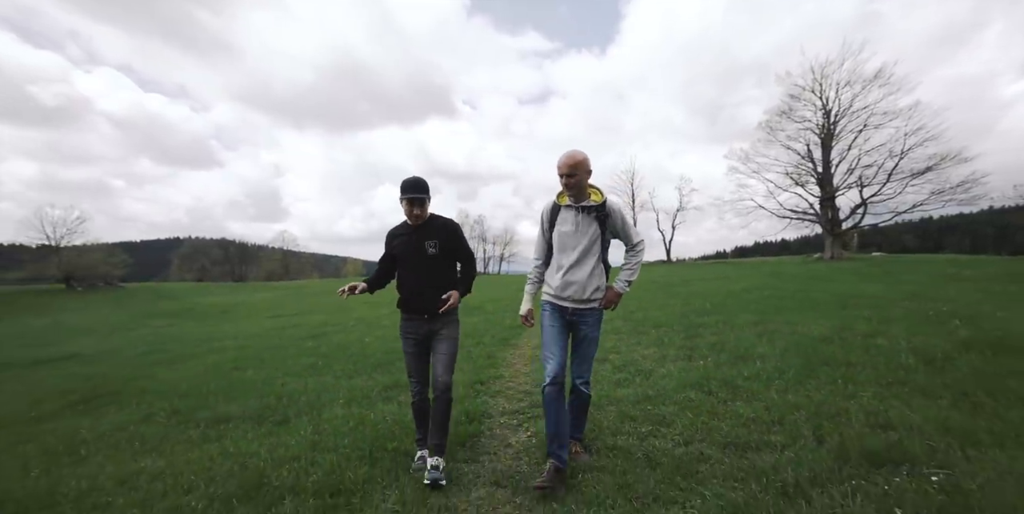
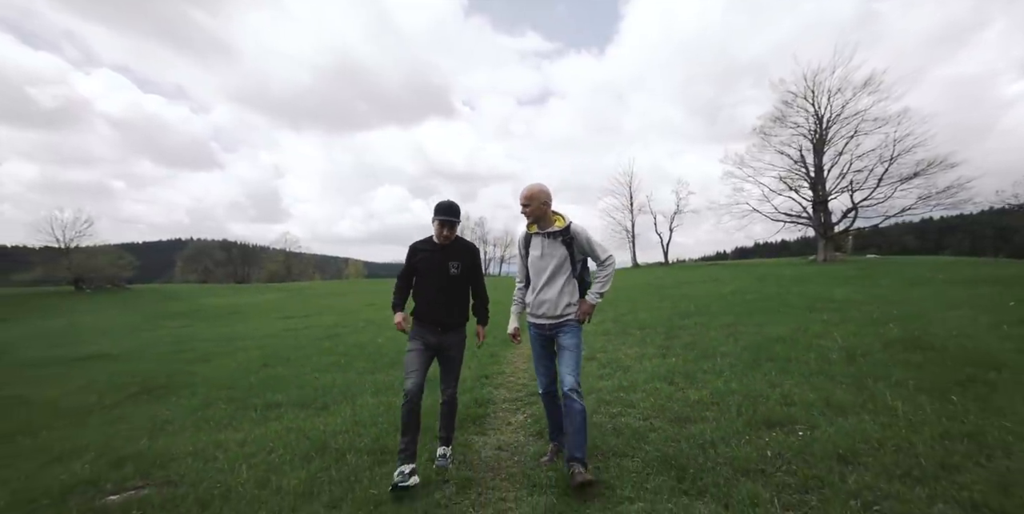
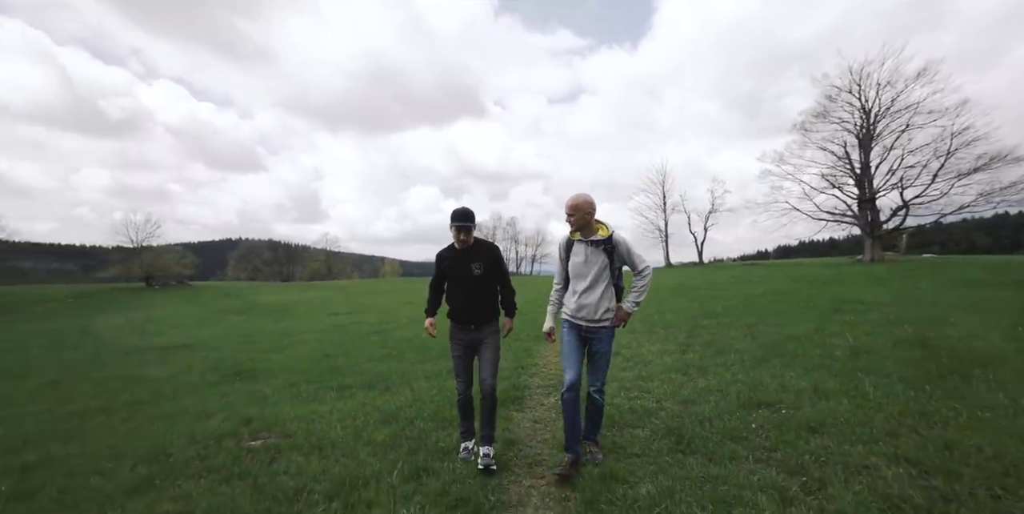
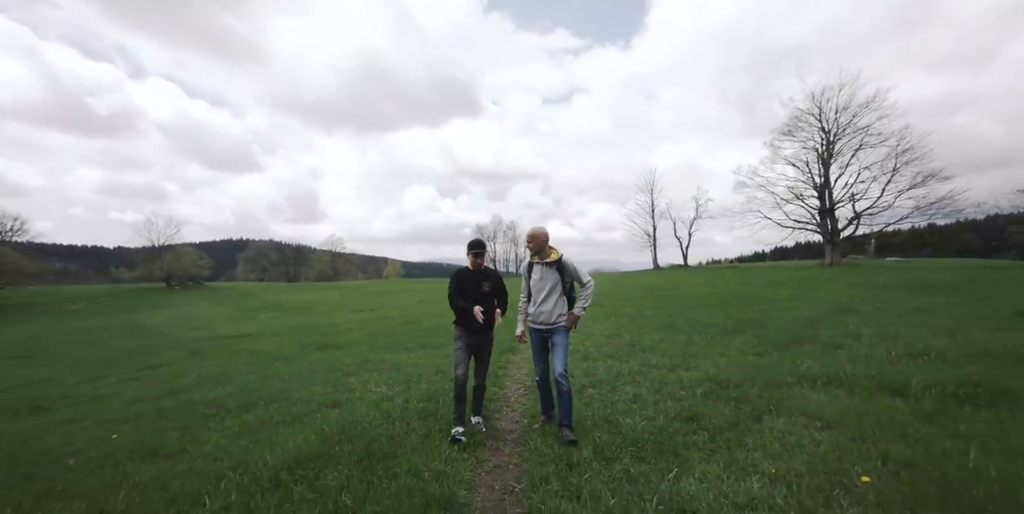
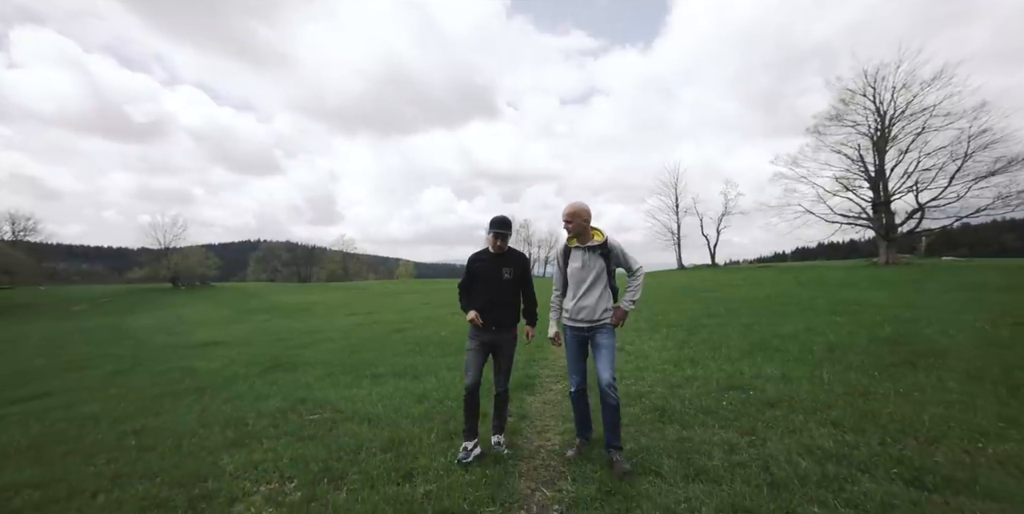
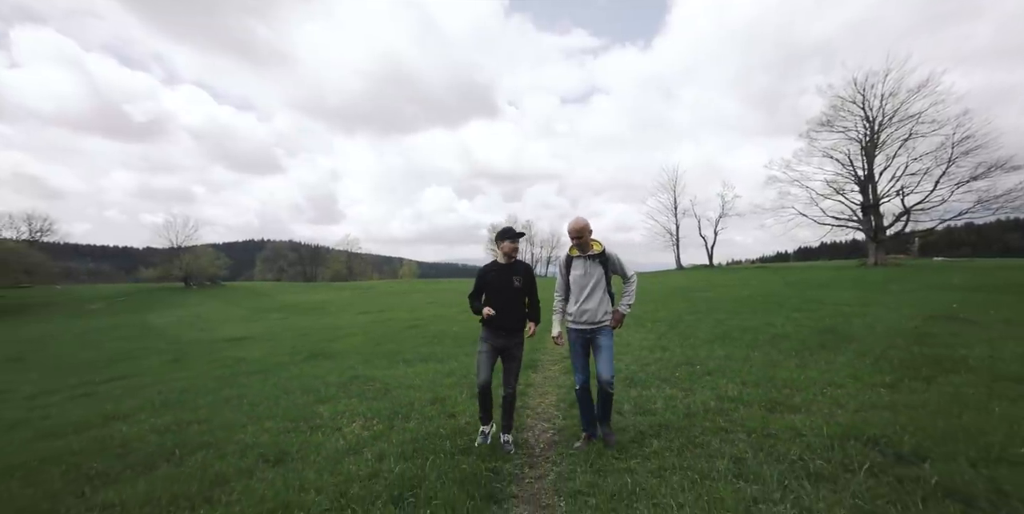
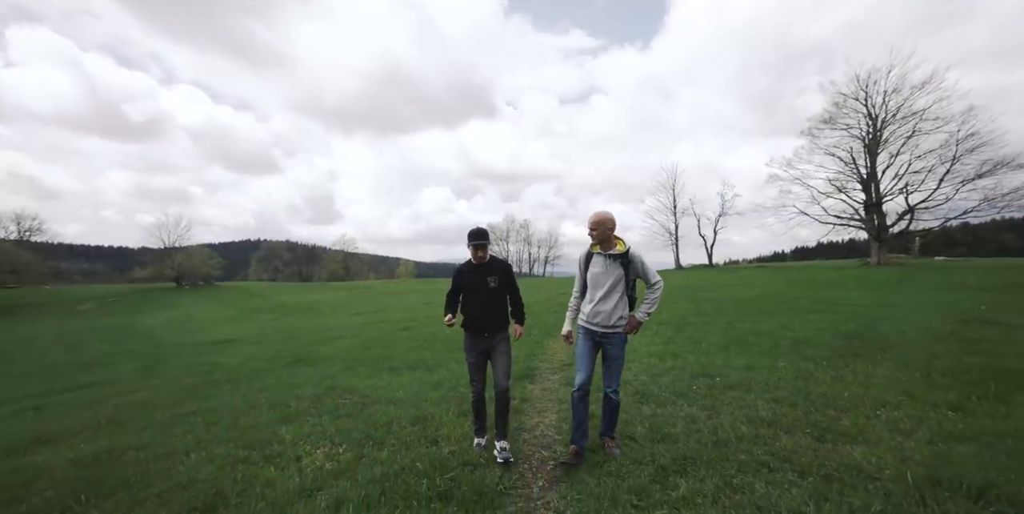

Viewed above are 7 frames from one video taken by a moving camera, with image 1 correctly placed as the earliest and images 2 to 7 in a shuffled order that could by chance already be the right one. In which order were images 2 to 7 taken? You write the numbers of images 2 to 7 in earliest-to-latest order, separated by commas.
2, 3, 5, 7, 6, 4
